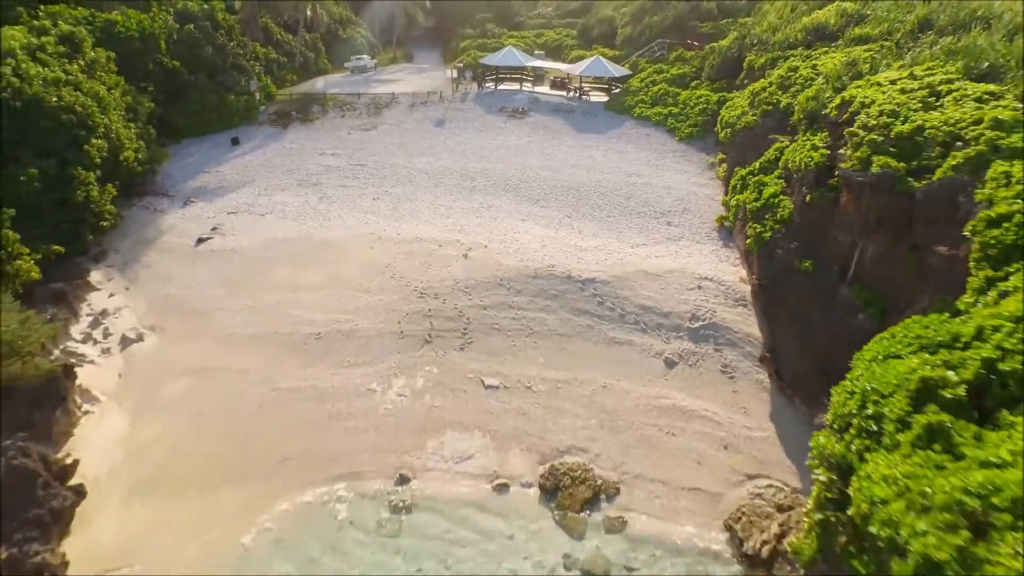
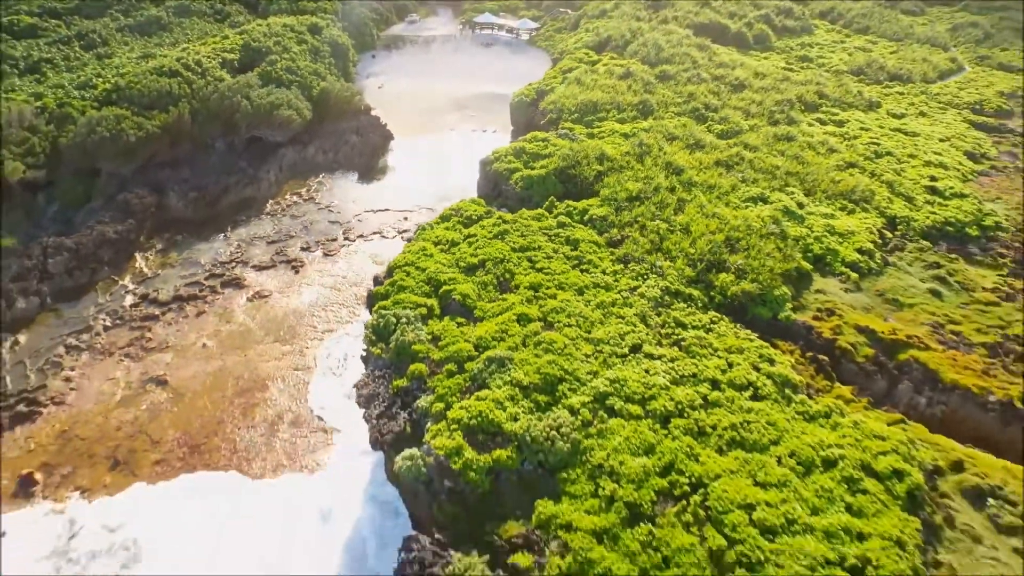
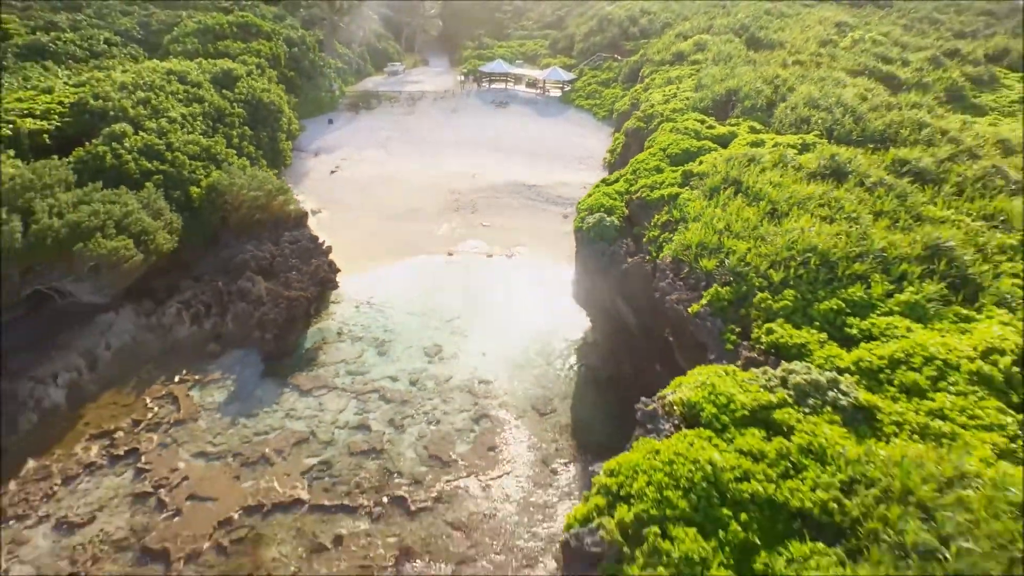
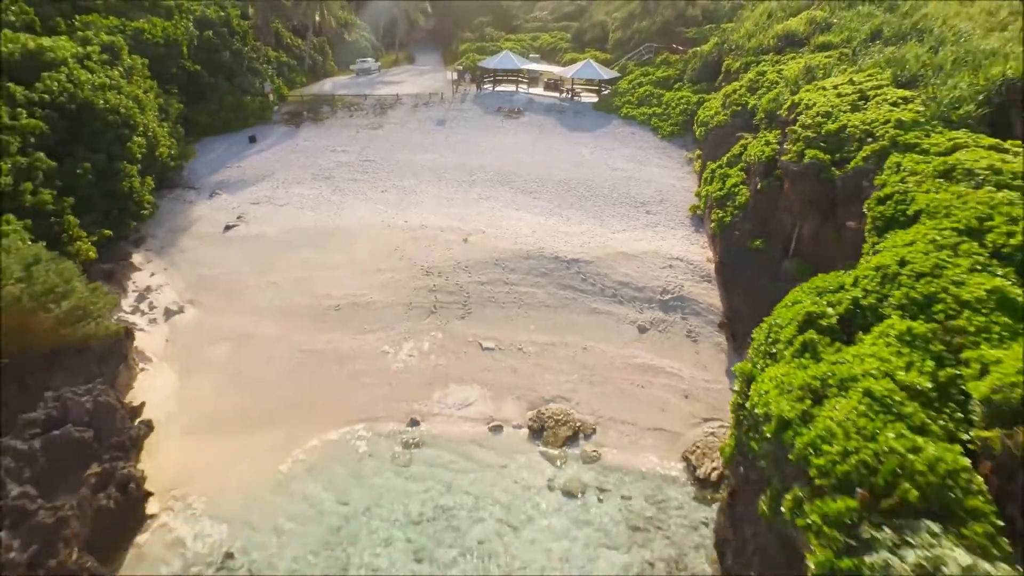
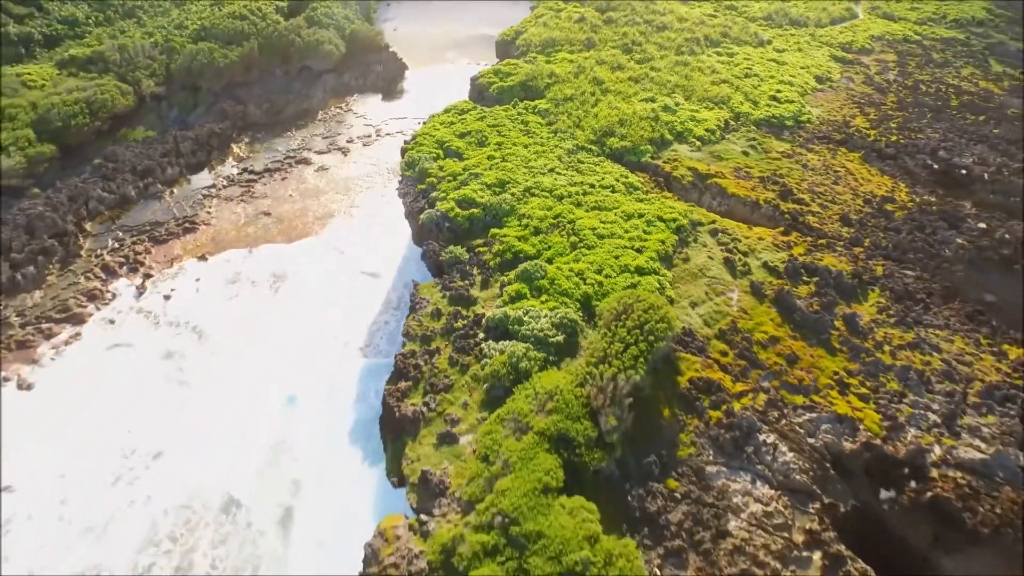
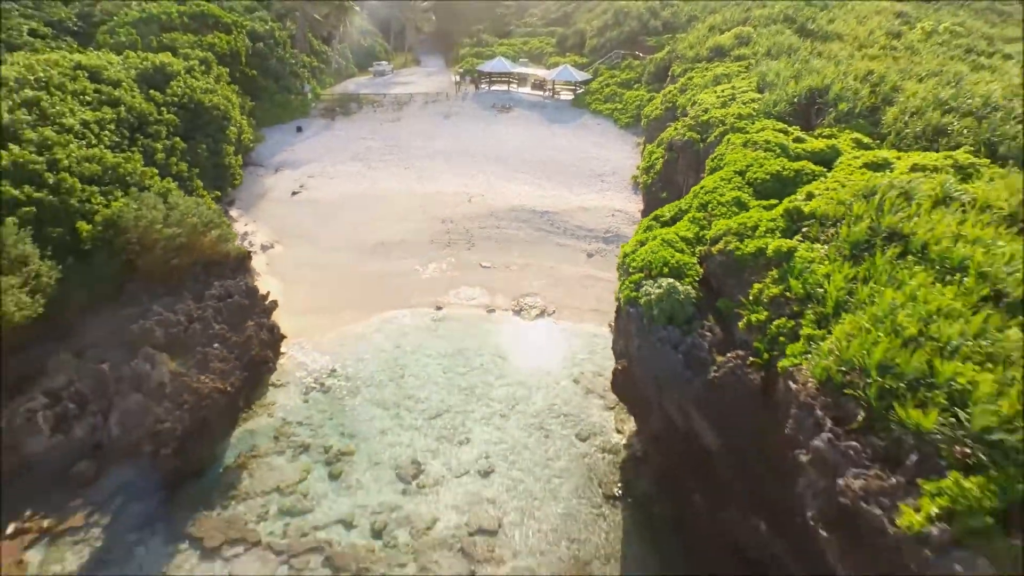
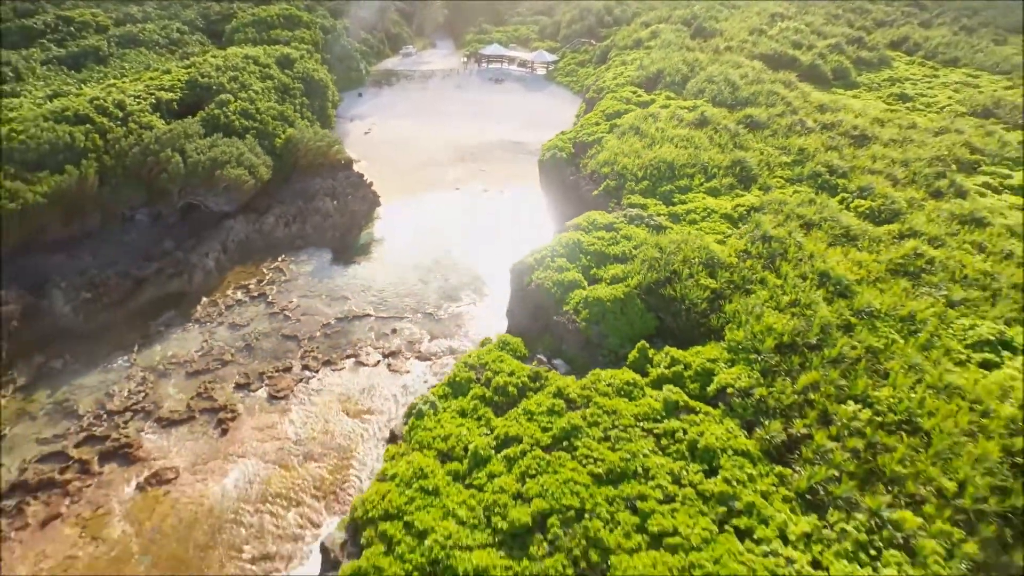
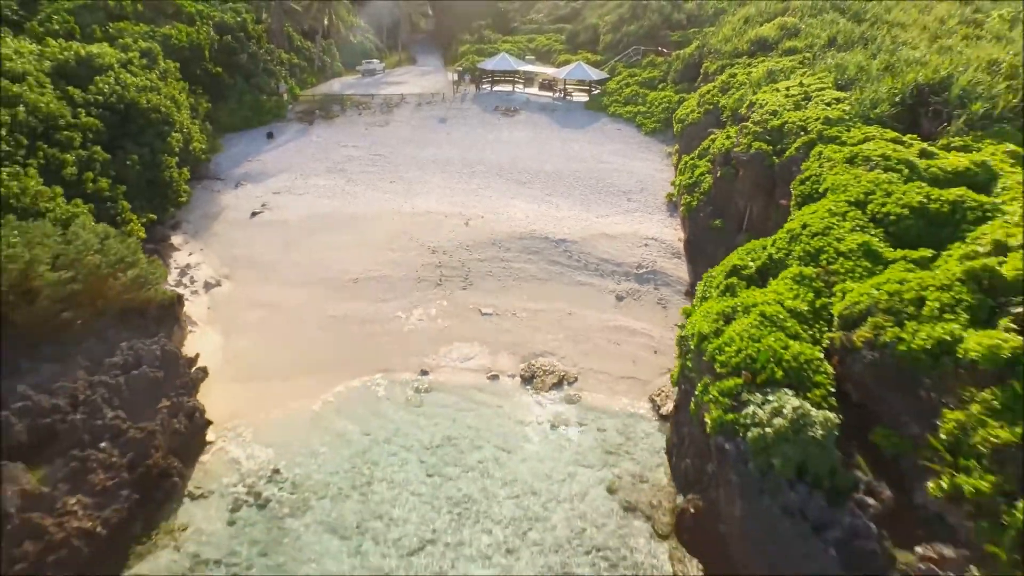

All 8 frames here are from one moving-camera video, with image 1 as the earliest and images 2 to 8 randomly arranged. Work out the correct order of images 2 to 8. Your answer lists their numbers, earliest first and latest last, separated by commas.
4, 8, 6, 3, 7, 2, 5
